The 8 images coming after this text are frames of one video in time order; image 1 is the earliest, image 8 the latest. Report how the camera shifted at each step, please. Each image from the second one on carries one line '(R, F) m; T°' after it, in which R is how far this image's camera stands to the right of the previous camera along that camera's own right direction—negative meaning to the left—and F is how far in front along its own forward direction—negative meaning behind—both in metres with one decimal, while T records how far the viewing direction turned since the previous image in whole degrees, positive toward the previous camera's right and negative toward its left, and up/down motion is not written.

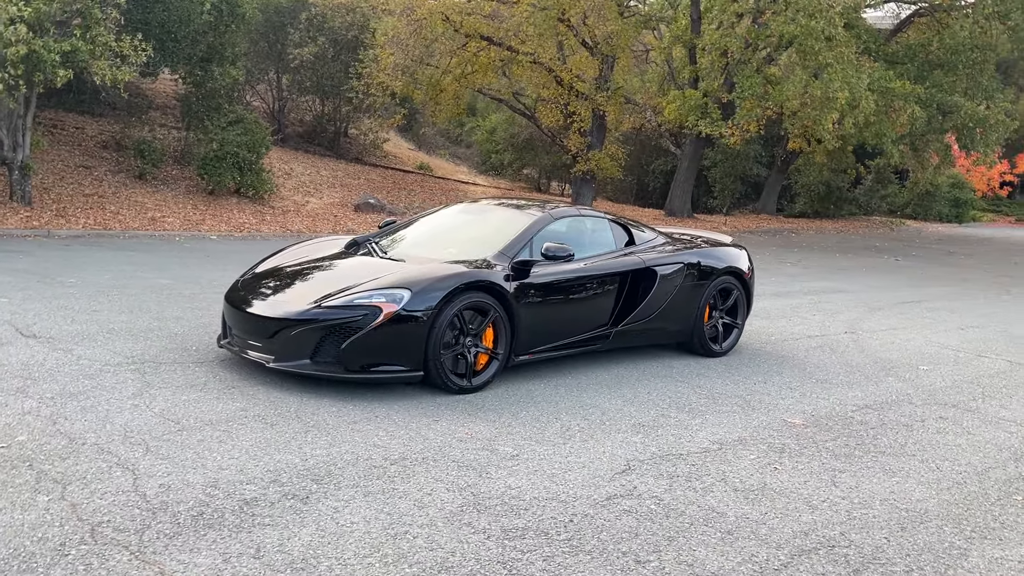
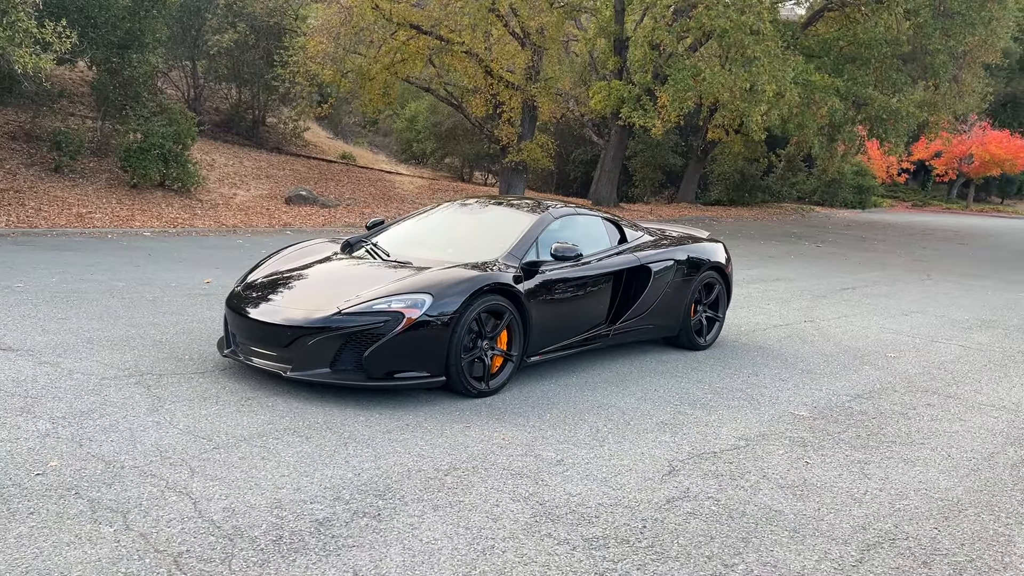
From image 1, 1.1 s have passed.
(-0.6, 0.0) m; +6°
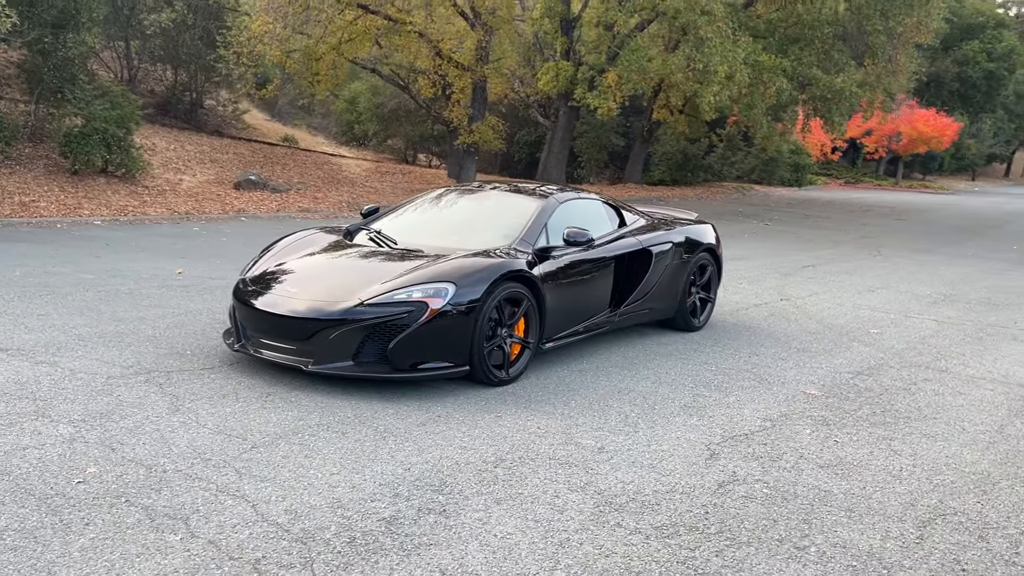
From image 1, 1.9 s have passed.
(-0.5, +0.1) m; +4°
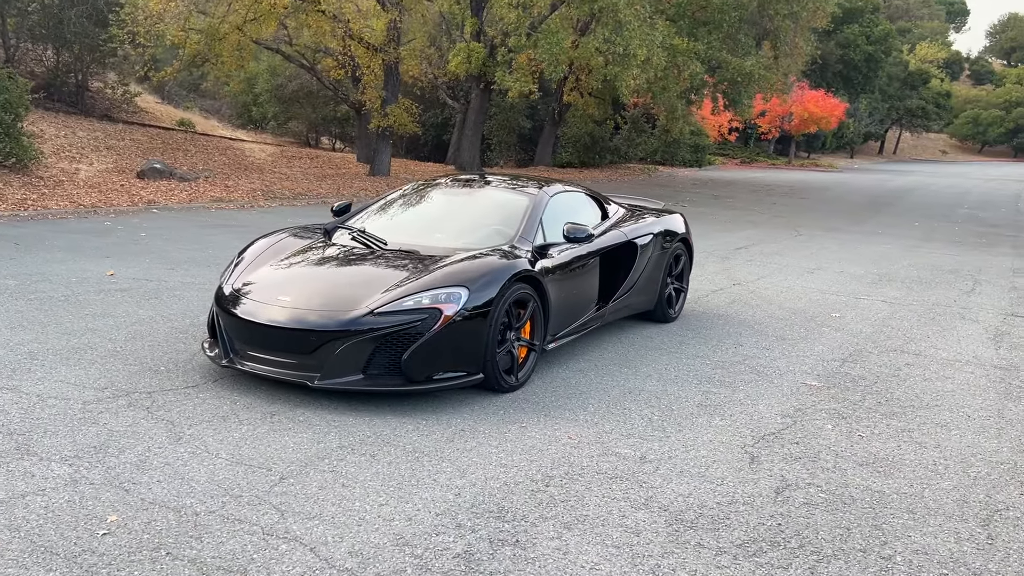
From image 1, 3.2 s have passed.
(-0.6, +0.3) m; +7°
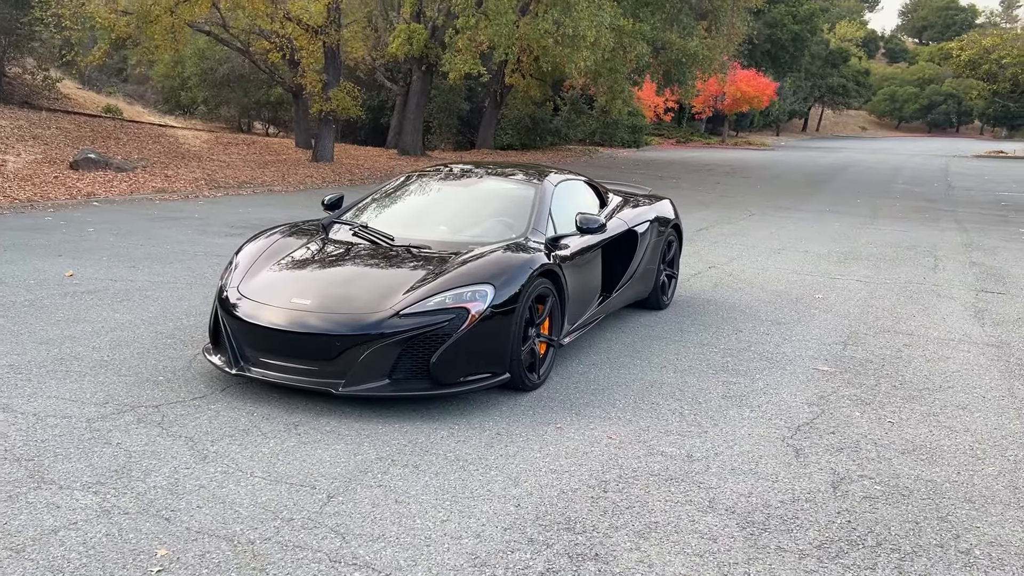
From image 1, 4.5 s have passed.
(-0.5, +0.2) m; +4°
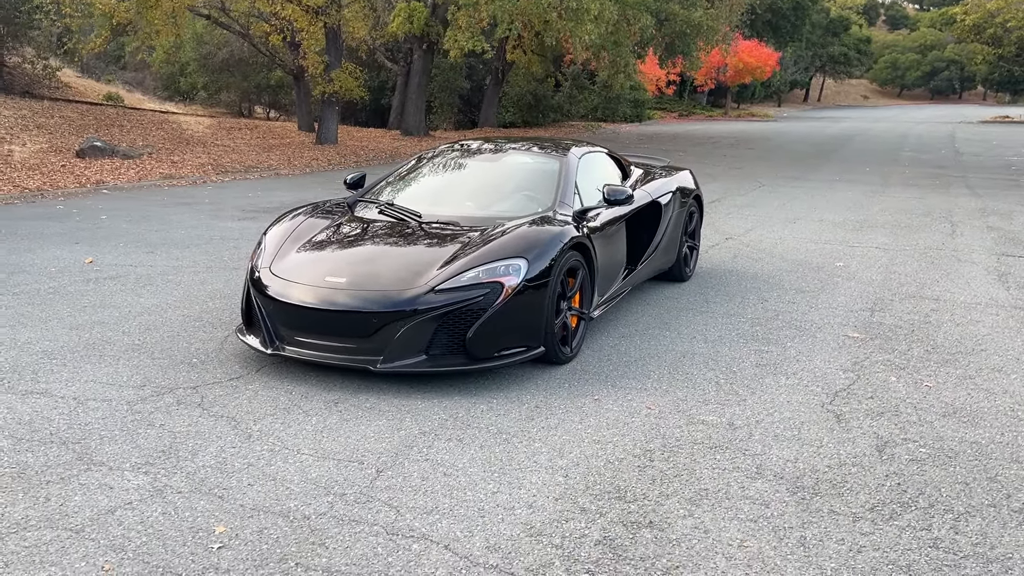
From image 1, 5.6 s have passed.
(-0.2, 0.0) m; 0°
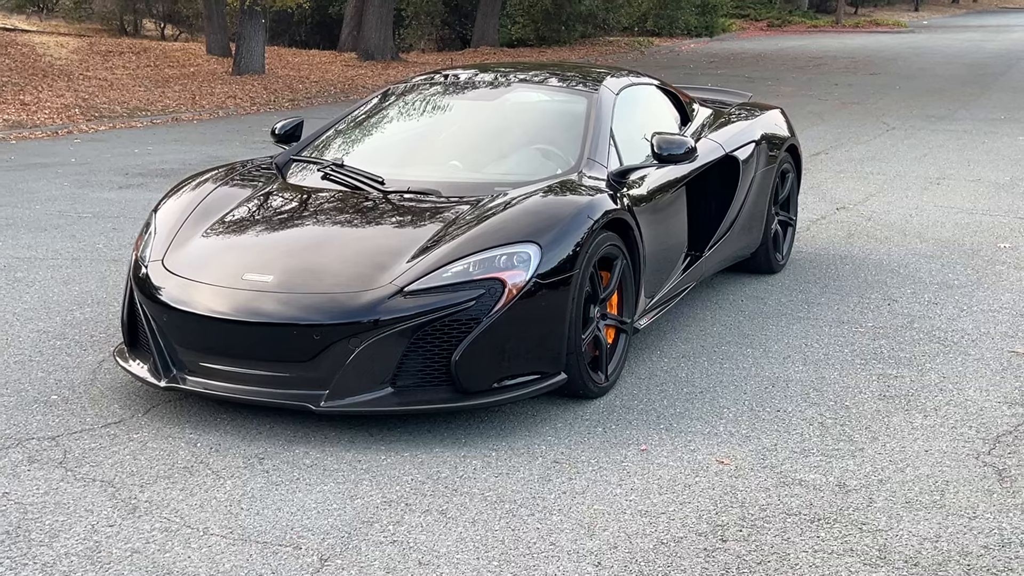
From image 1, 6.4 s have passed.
(+0.2, +1.4) m; -4°
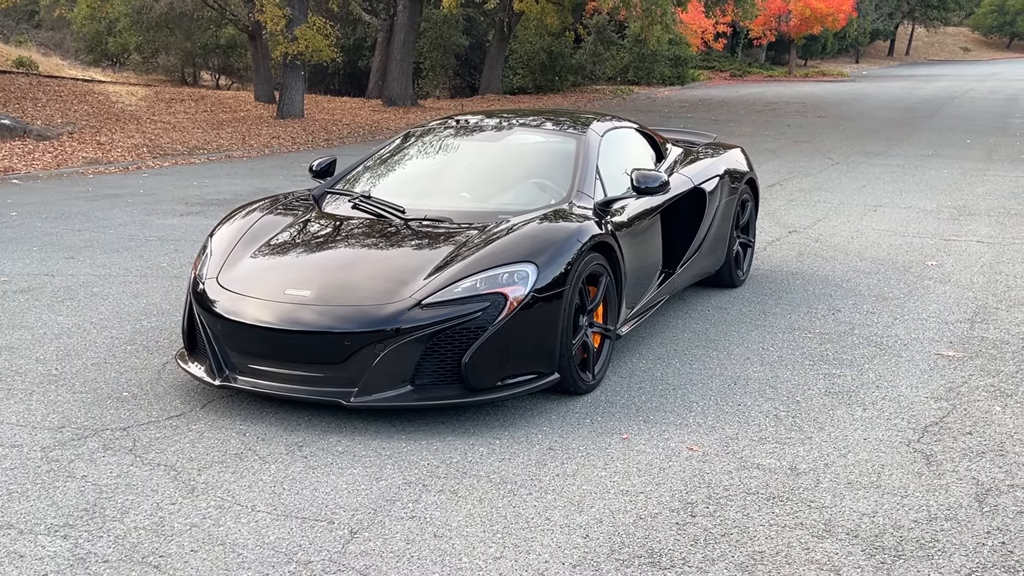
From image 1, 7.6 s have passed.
(-0.1, -0.5) m; +1°
